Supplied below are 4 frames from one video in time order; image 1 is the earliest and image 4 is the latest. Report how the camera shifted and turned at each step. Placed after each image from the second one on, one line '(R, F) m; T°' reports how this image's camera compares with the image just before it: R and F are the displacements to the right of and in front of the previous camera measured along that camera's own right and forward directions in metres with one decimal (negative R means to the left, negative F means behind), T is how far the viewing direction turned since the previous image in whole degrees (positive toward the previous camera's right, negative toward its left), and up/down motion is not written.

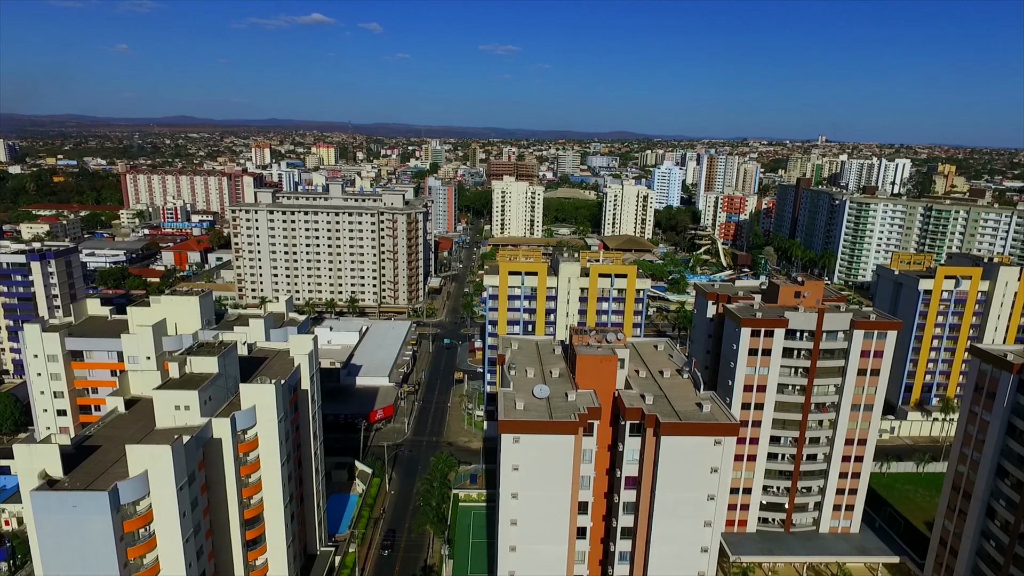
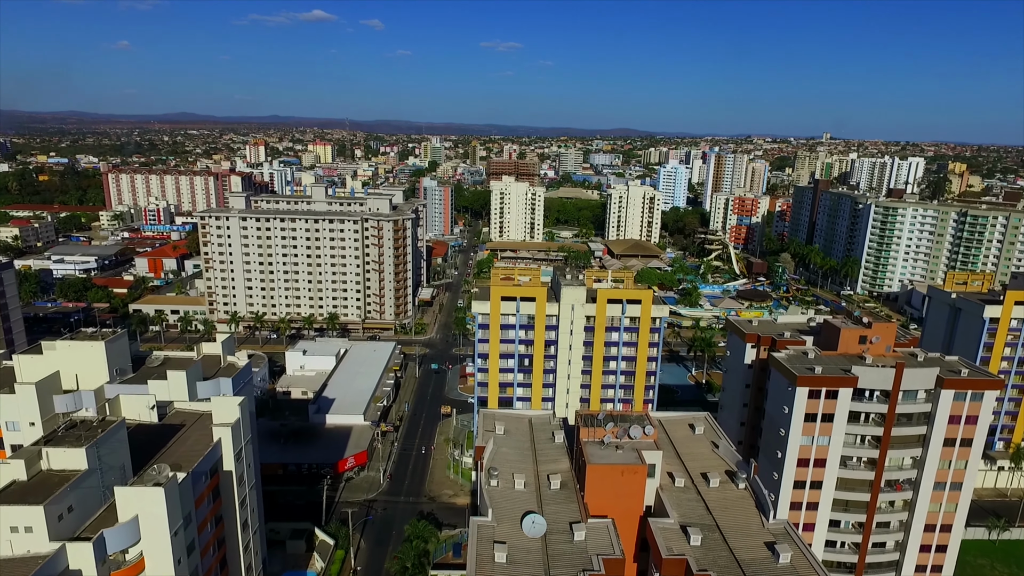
(+0.7, +9.2) m; 0°
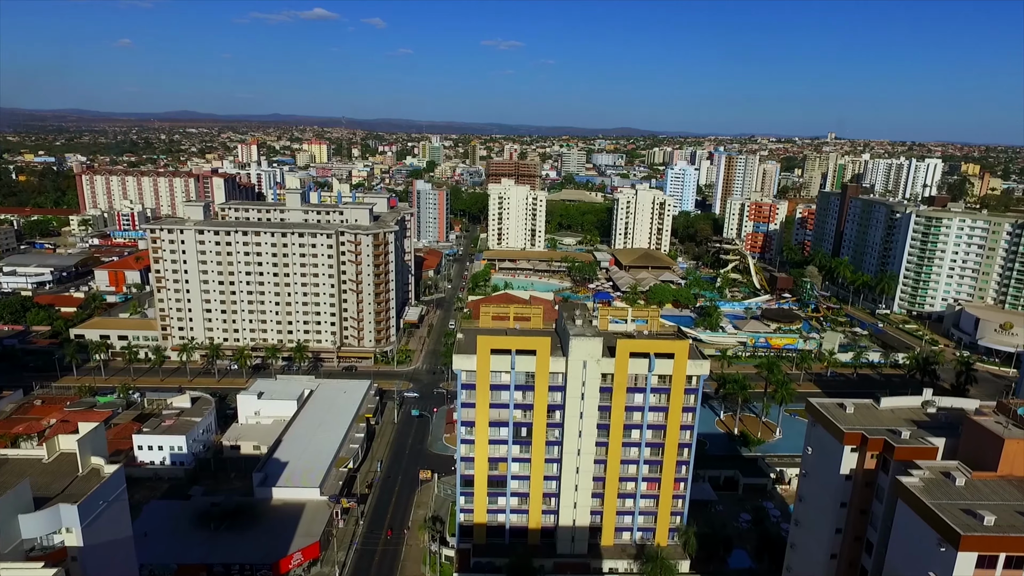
(+0.5, +12.1) m; 0°
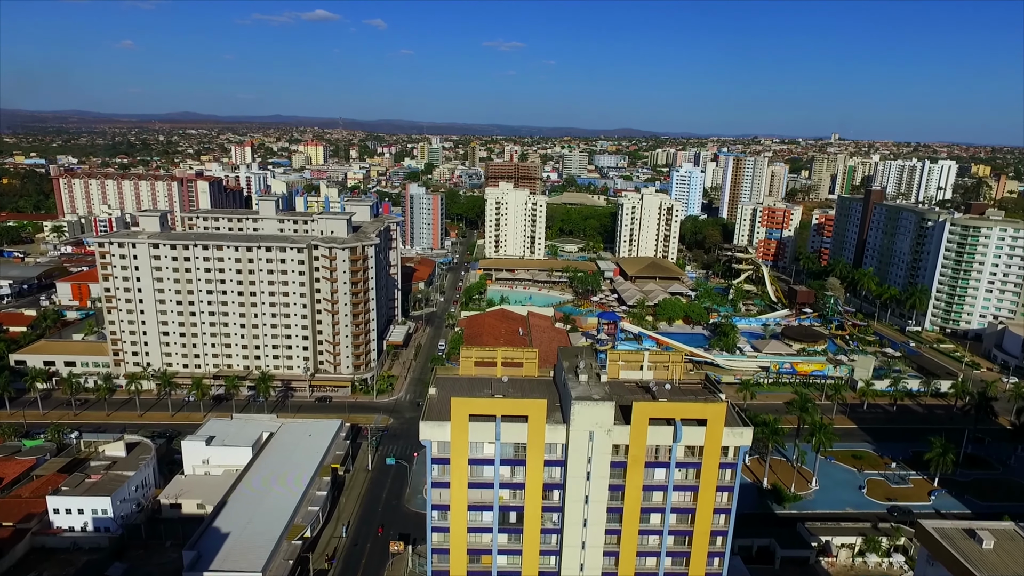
(+0.8, +9.0) m; 0°
